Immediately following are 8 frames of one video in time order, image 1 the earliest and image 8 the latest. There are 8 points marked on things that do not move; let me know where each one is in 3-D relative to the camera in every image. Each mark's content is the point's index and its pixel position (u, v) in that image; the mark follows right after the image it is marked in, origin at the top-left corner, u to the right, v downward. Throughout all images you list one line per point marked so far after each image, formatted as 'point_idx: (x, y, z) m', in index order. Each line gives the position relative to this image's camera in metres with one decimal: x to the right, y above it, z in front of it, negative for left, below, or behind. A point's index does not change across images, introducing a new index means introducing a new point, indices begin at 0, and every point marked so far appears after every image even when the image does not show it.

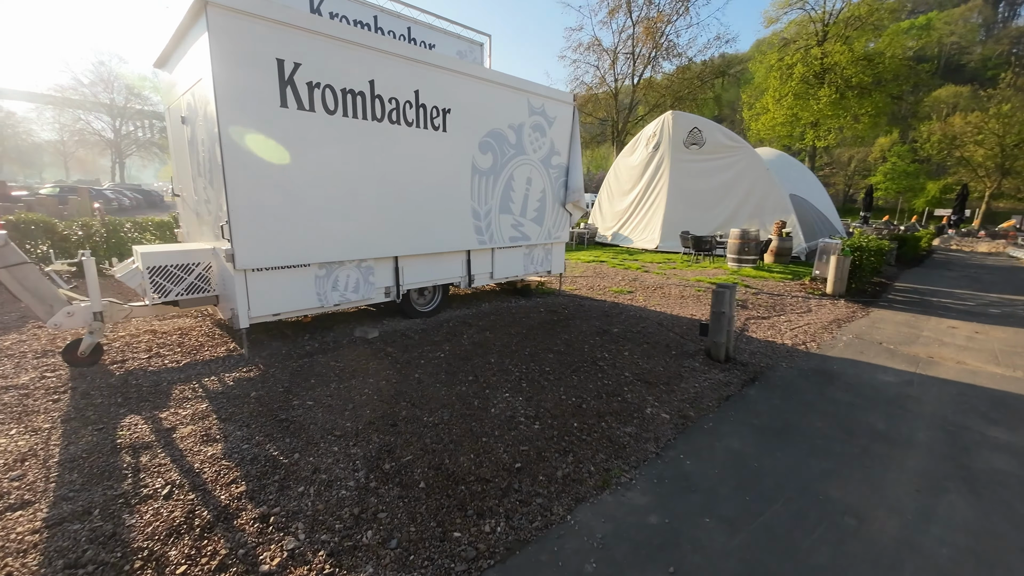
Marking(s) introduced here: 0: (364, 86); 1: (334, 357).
0: (-1.5, +2.1, +4.5) m
1: (-1.8, -0.7, +4.2) m
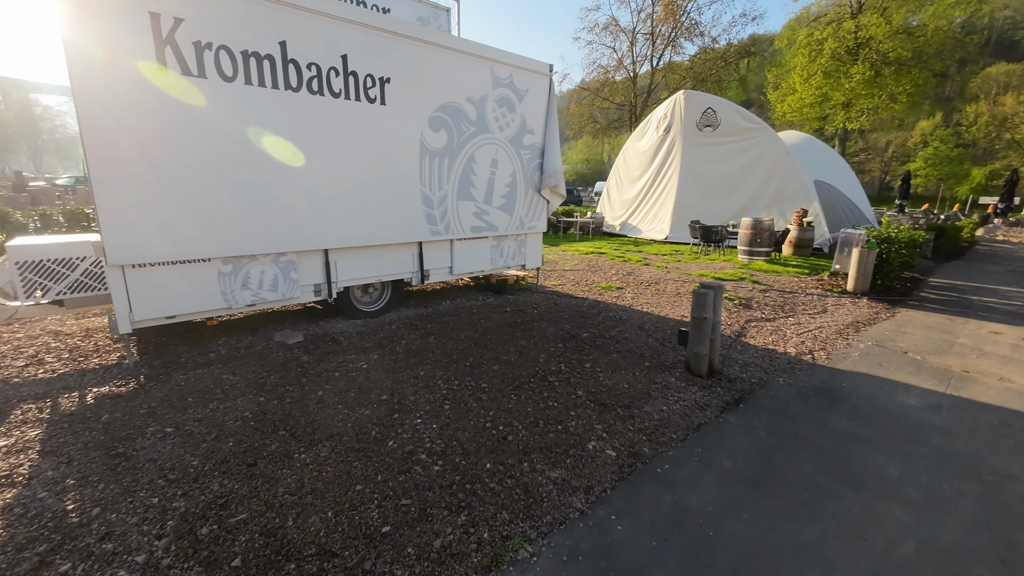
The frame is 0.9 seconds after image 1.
0: (-2.1, +2.1, +3.8) m
1: (-2.4, -0.7, +3.6) m
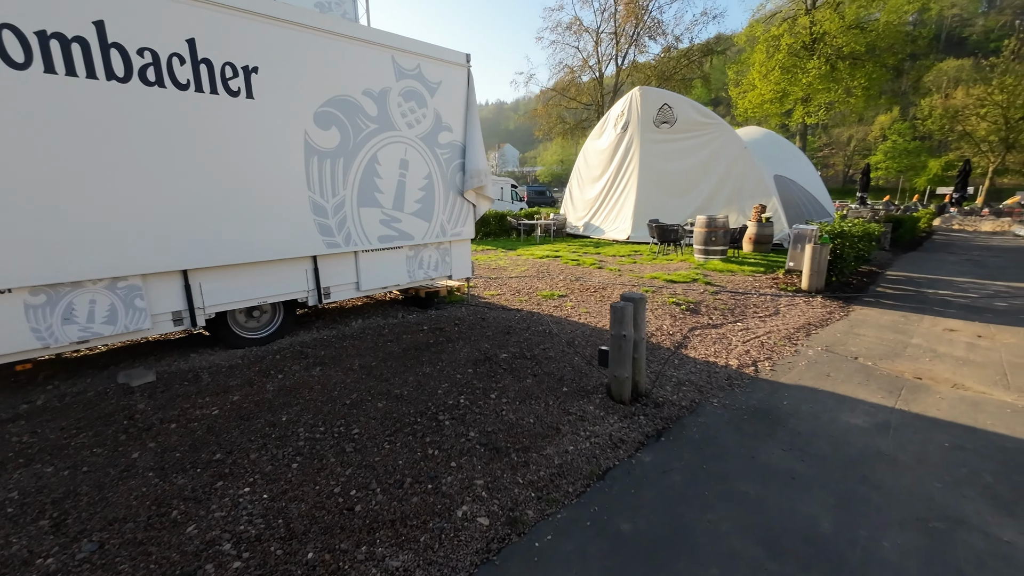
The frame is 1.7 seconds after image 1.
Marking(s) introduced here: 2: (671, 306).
0: (-3.1, +1.9, +3.1) m
1: (-3.2, -0.9, +2.9) m
2: (+2.4, -0.3, +6.5) m
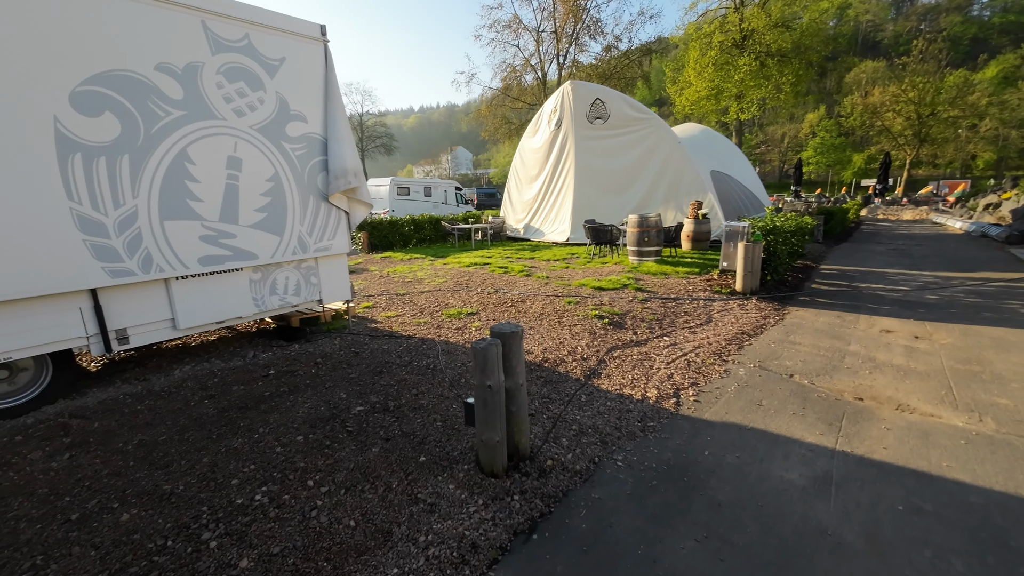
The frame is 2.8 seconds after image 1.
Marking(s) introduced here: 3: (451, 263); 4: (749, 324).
0: (-4.2, +1.5, +1.8) m
1: (-4.2, -1.3, +1.6) m
2: (+1.1, -0.4, +5.7) m
3: (-1.5, +0.6, +10.6) m
4: (+3.2, -0.5, +5.8) m
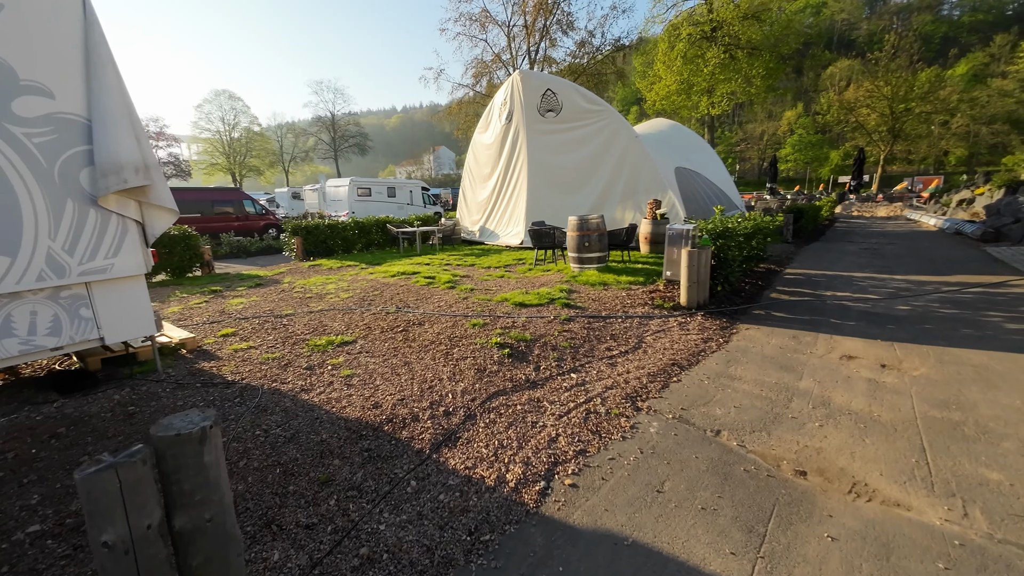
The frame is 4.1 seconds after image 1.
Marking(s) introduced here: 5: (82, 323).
0: (-5.4, +1.2, +0.6) m
1: (-5.3, -1.6, +0.4) m
2: (-0.2, -0.7, +4.6) m
3: (-2.9, +0.3, +9.4) m
4: (+1.9, -0.7, +4.8) m
5: (-3.4, -0.3, +3.4) m
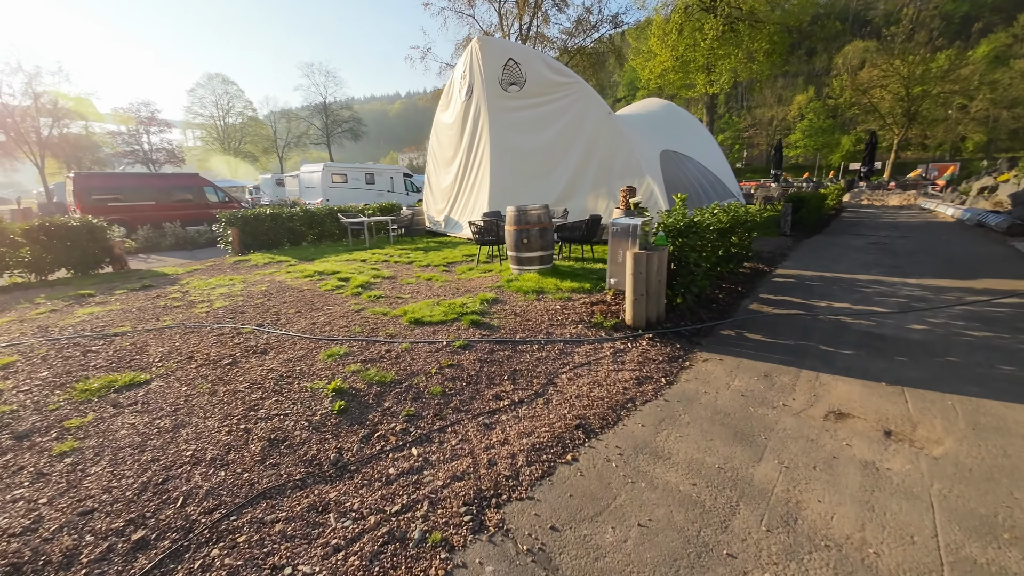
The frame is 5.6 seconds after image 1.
0: (-6.6, +0.9, -0.8) m
1: (-6.6, -1.9, -0.9) m
2: (-1.4, -0.8, +3.2) m
3: (-4.1, +0.3, +8.0) m
4: (+0.7, -0.9, +3.4) m
5: (-4.6, -0.5, +2.1) m
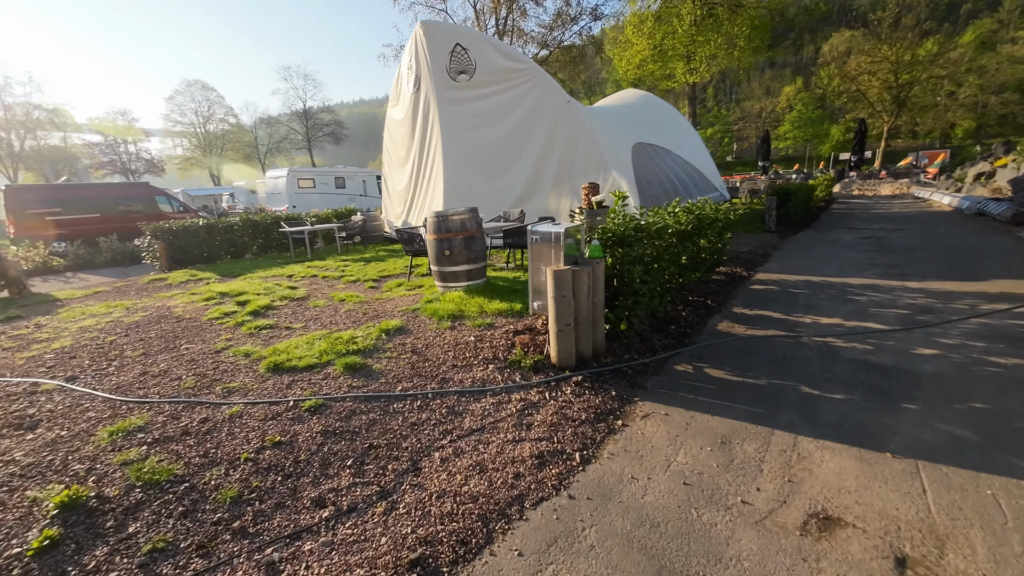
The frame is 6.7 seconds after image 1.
0: (-7.5, +0.4, -2.0) m
1: (-7.4, -2.4, -2.1) m
2: (-2.3, -1.2, +2.1) m
3: (-5.0, -0.1, +6.9) m
4: (-0.2, -1.1, +2.3) m
5: (-5.5, -0.9, +1.0) m
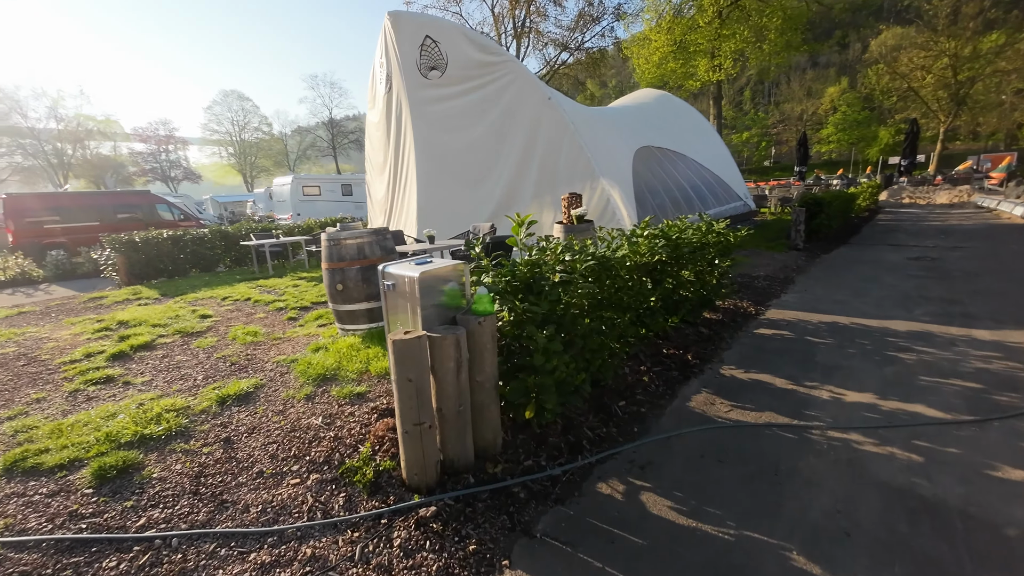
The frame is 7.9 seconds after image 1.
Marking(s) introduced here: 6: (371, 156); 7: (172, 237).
0: (-8.8, +0.2, -2.6) m
1: (-8.8, -2.6, -2.8) m
2: (-3.4, -1.5, +1.0) m
3: (-5.7, -0.5, +6.0) m
4: (-1.2, -1.5, +1.1) m
5: (-6.7, -1.2, +0.1) m
6: (-3.8, +3.6, +11.6) m
7: (-8.3, +1.3, +10.6) m
